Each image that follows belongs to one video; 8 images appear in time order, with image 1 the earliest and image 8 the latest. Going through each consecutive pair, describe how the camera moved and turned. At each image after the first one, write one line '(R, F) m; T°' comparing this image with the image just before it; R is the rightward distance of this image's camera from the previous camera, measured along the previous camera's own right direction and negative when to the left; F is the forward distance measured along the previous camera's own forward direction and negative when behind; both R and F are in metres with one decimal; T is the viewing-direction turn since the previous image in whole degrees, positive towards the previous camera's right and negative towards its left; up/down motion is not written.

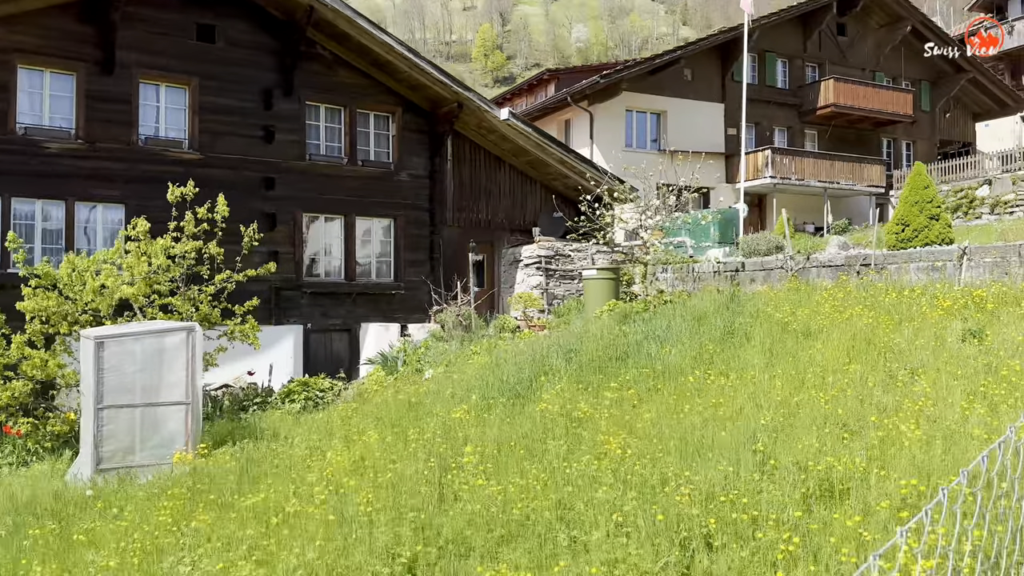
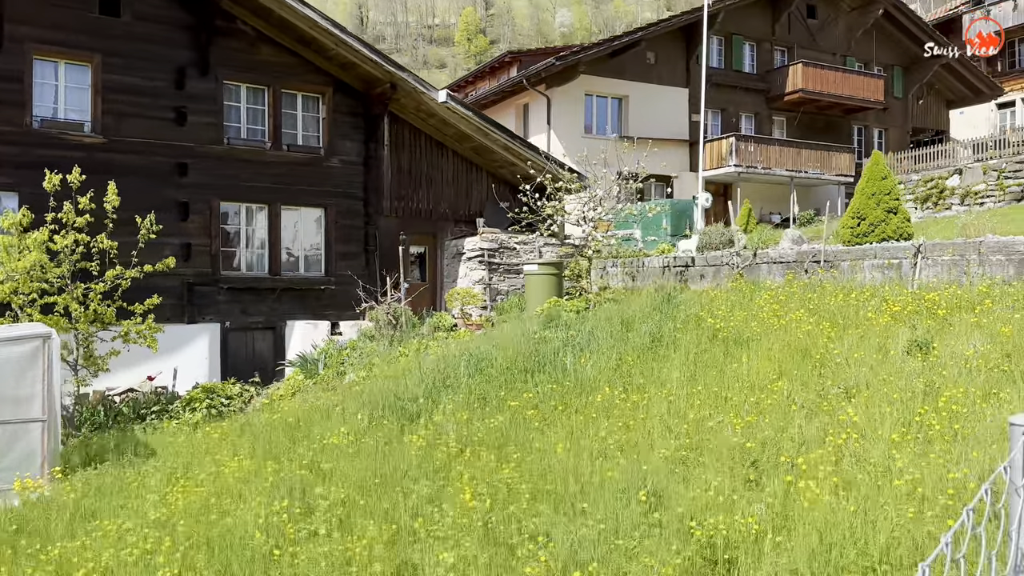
(+0.8, +1.0) m; +1°
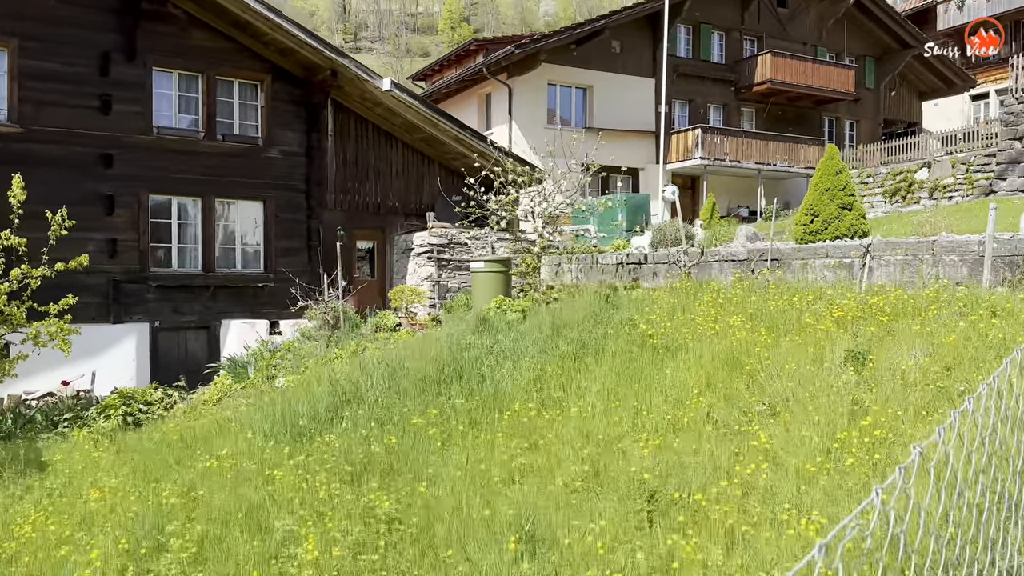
(+0.6, +0.6) m; +1°
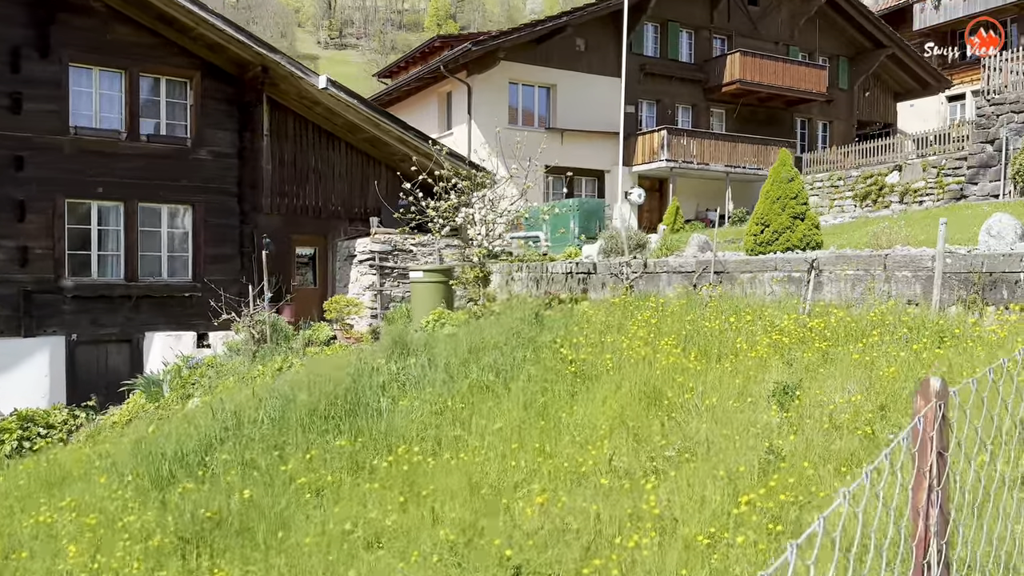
(+0.7, +0.7) m; +1°
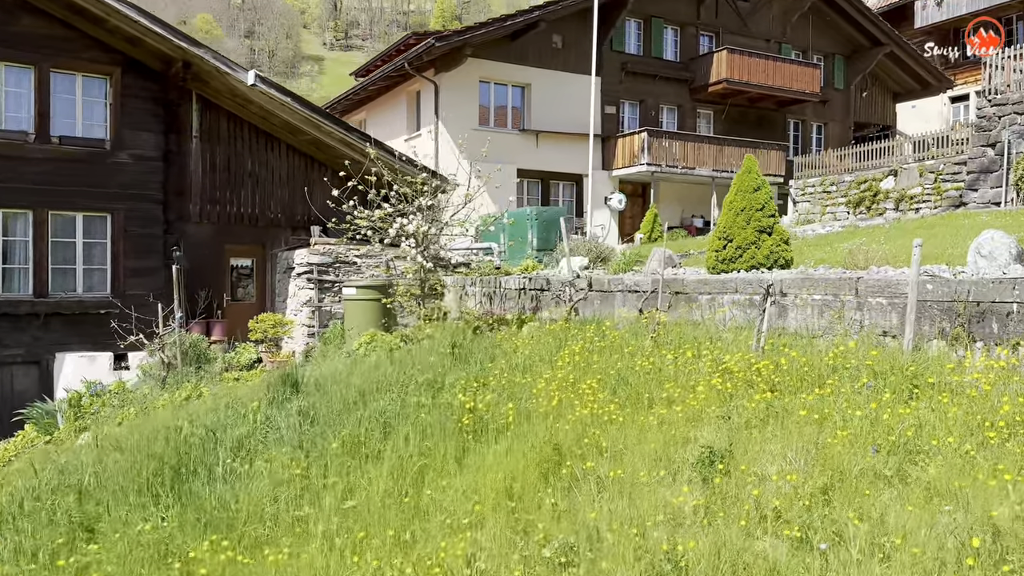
(+0.9, +1.2) m; 0°
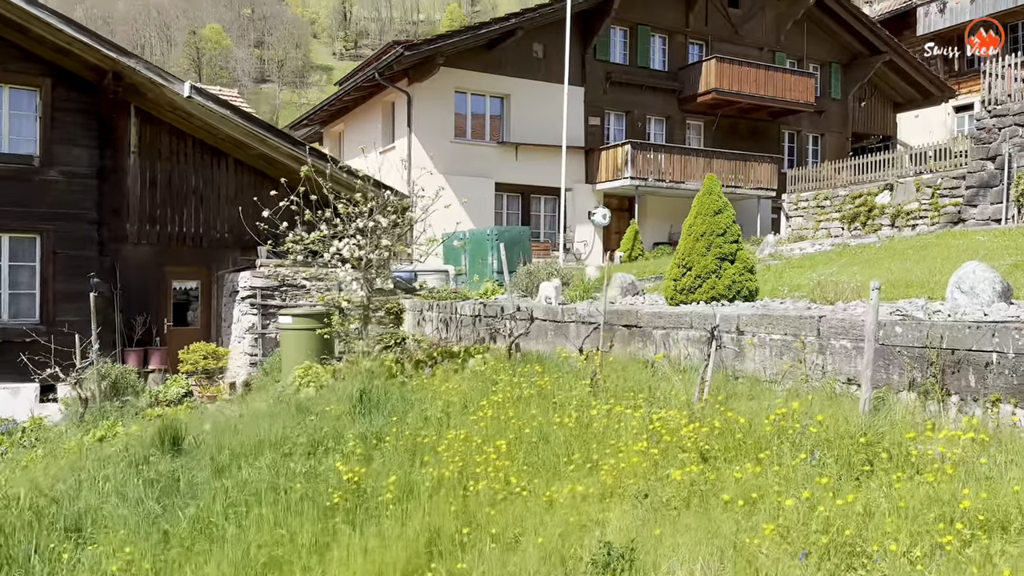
(+0.8, +0.9) m; -1°
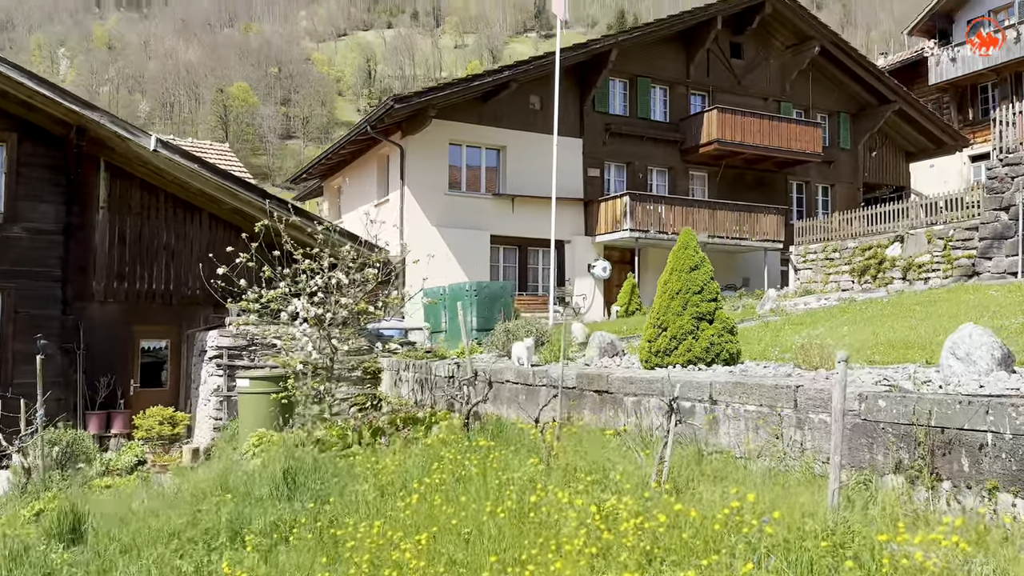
(+0.6, +0.6) m; -2°
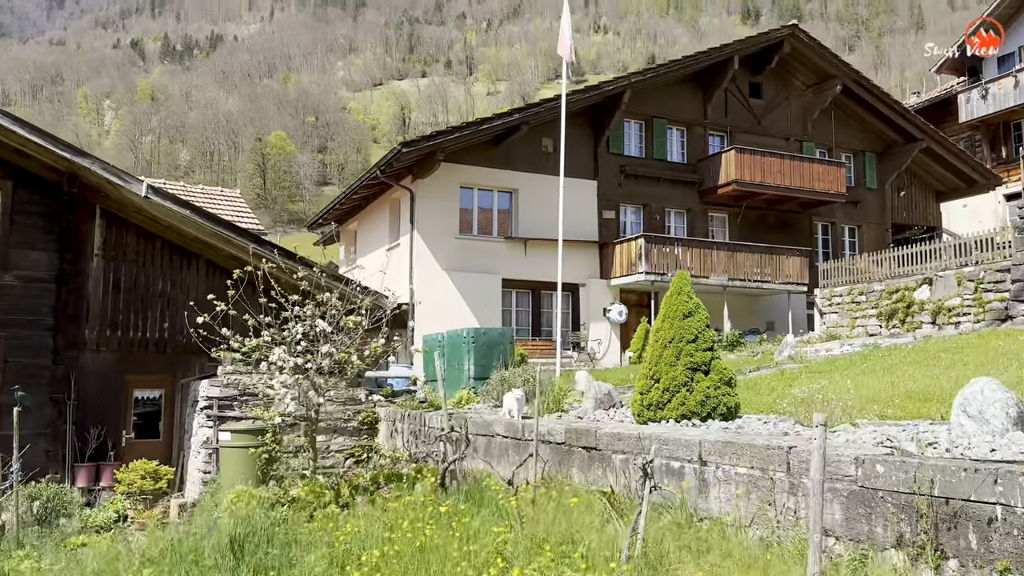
(+0.5, +0.4) m; -2°
